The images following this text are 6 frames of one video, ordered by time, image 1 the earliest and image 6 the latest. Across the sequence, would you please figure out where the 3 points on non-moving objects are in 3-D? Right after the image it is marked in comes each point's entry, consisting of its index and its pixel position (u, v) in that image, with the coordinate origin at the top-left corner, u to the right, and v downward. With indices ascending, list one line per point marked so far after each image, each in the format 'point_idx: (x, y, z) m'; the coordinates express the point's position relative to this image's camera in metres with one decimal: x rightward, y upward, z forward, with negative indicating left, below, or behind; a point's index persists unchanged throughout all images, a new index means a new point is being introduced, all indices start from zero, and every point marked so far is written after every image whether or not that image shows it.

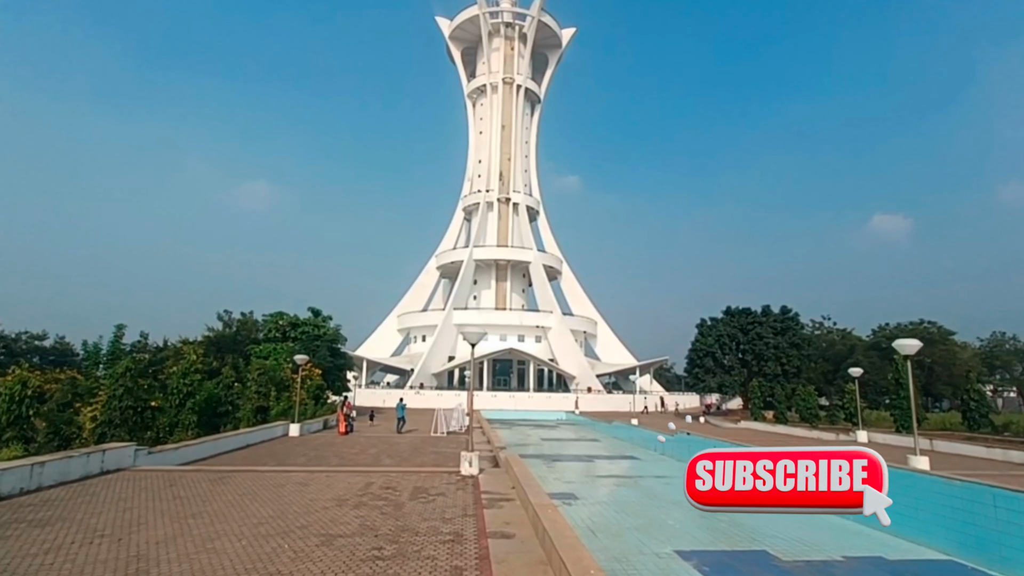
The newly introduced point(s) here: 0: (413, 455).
0: (-2.7, -4.6, +10.6) m
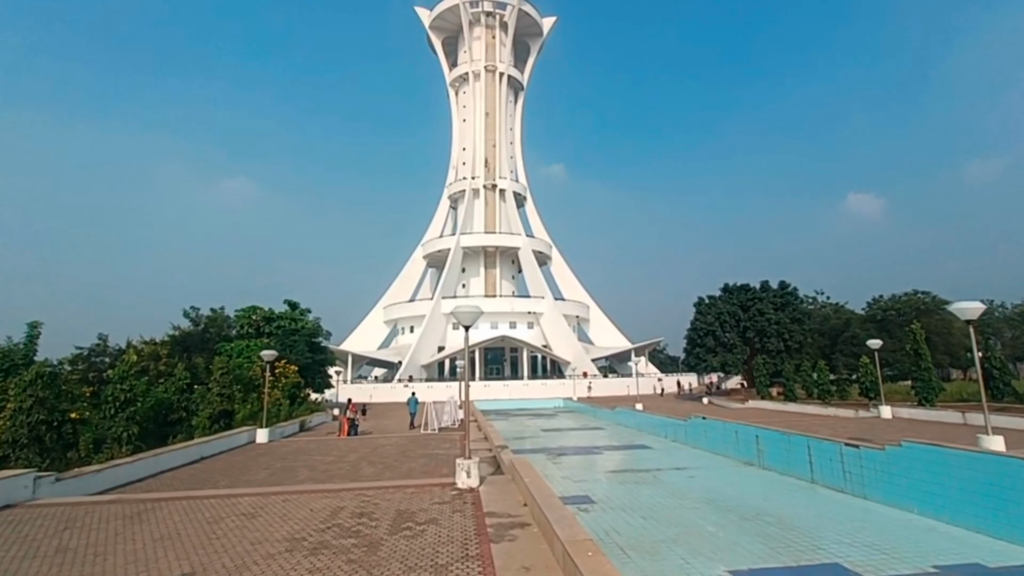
0: (-2.7, -4.1, +9.0) m
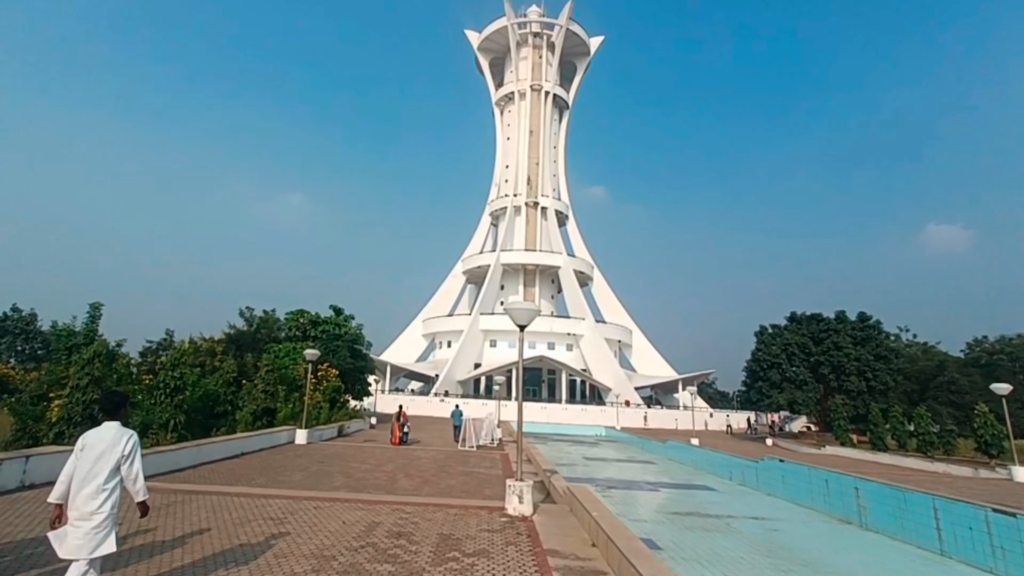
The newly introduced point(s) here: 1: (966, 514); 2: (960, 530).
0: (-1.6, -4.1, +8.3) m
1: (+8.9, -4.5, +7.6) m
2: (+8.9, -4.8, +7.7) m
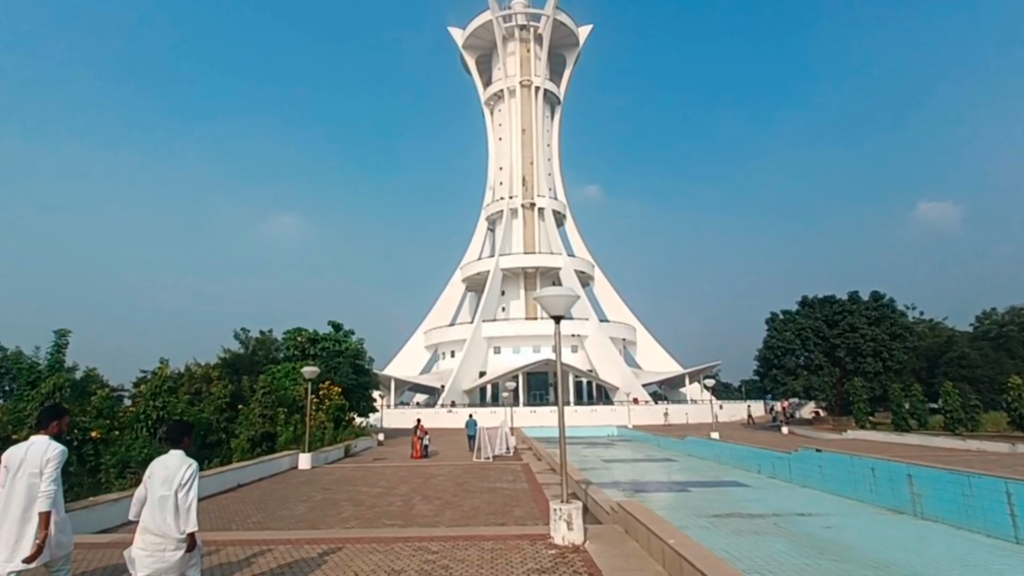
0: (-1.0, -4.0, +7.4) m
1: (+9.5, -3.7, +6.9) m
2: (+9.5, -4.1, +7.0) m
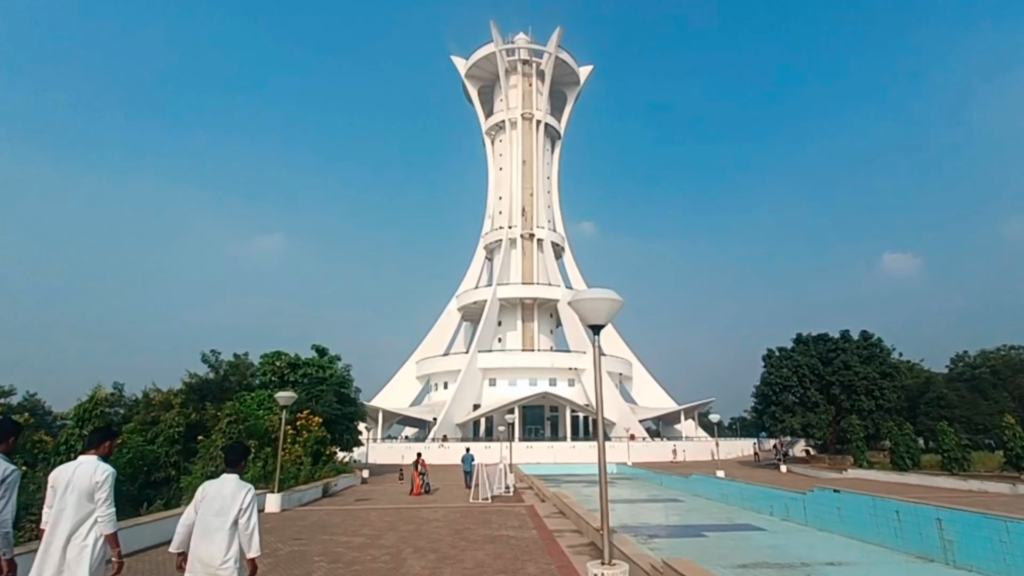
0: (-0.9, -4.2, +6.2) m
1: (+9.6, -4.1, +6.1) m
2: (+9.6, -4.4, +6.1) m
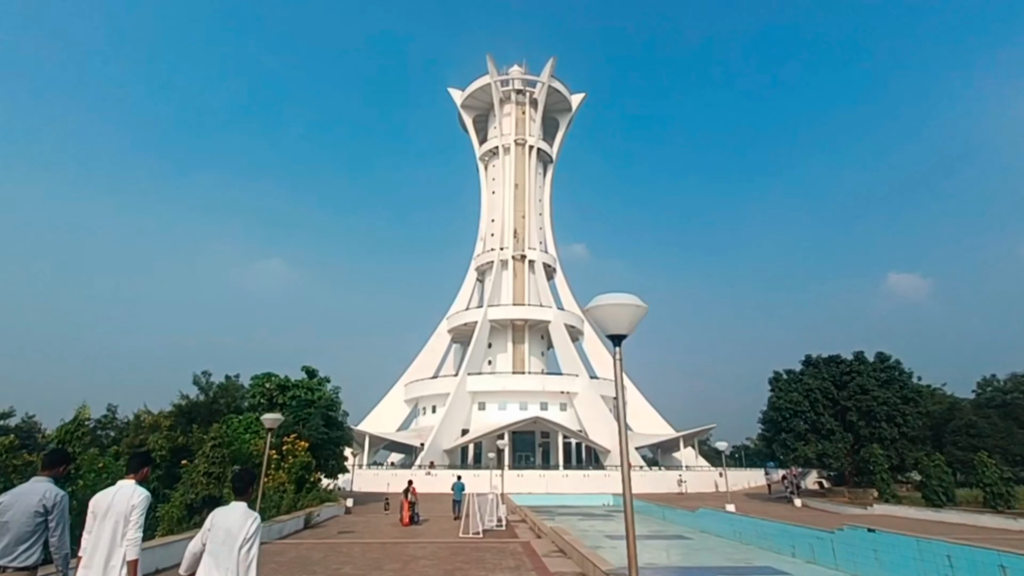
0: (-1.0, -4.4, +5.6) m
1: (+9.6, -4.4, +5.5) m
2: (+9.6, -4.8, +5.5) m
